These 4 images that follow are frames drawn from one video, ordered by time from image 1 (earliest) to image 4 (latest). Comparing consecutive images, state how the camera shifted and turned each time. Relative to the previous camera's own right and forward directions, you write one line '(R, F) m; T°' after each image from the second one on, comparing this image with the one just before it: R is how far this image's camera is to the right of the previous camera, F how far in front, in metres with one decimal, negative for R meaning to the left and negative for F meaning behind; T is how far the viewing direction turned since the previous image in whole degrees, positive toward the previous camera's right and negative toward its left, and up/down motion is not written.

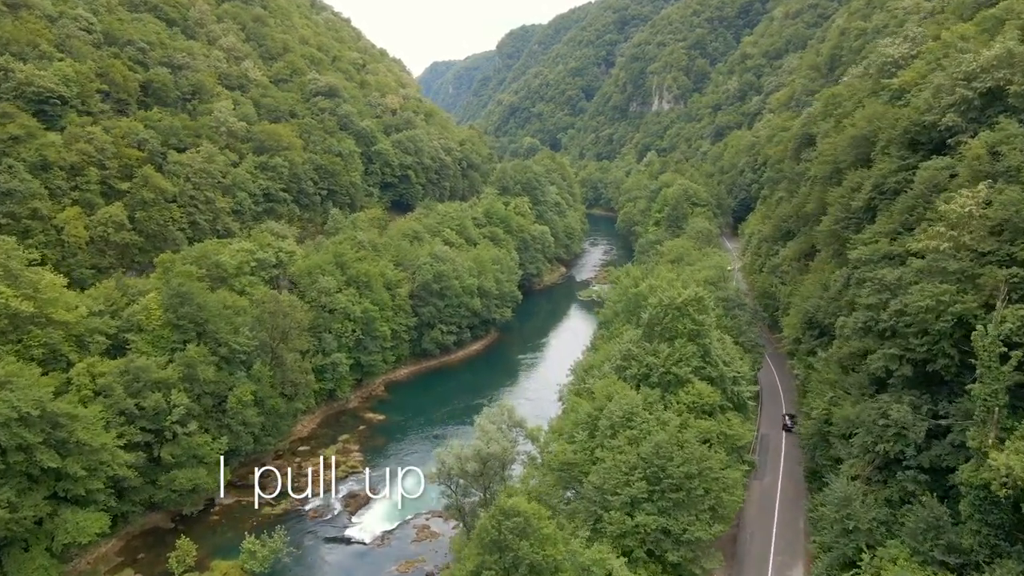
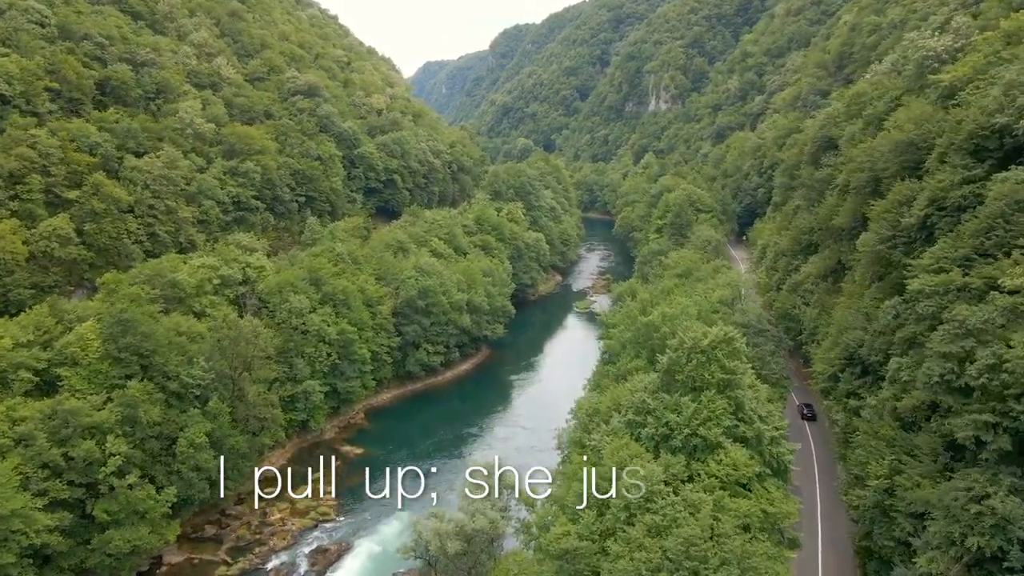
(+0.2, +8.3) m; 0°
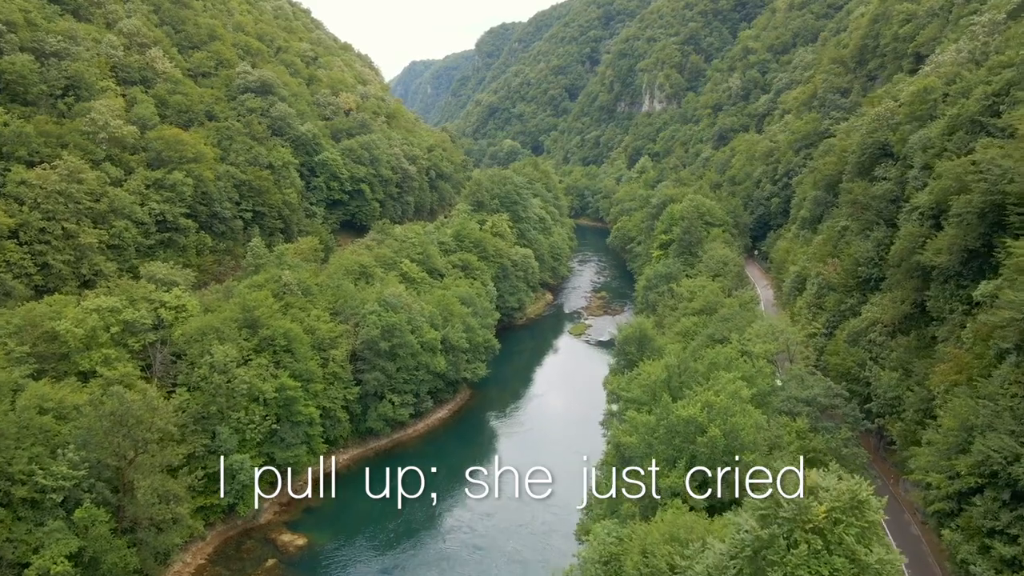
(+0.5, +16.0) m; +1°
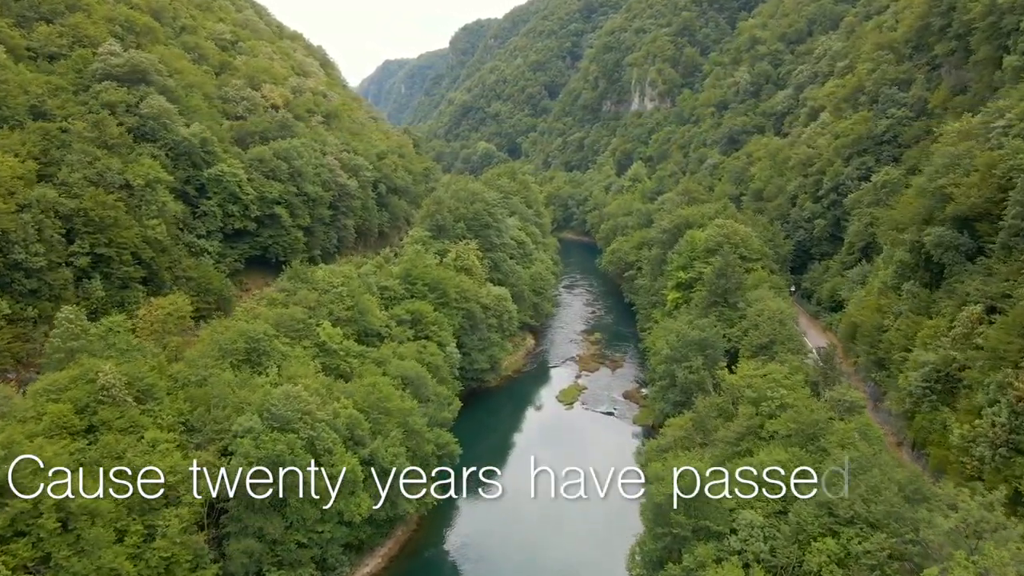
(+1.1, +29.1) m; +2°
